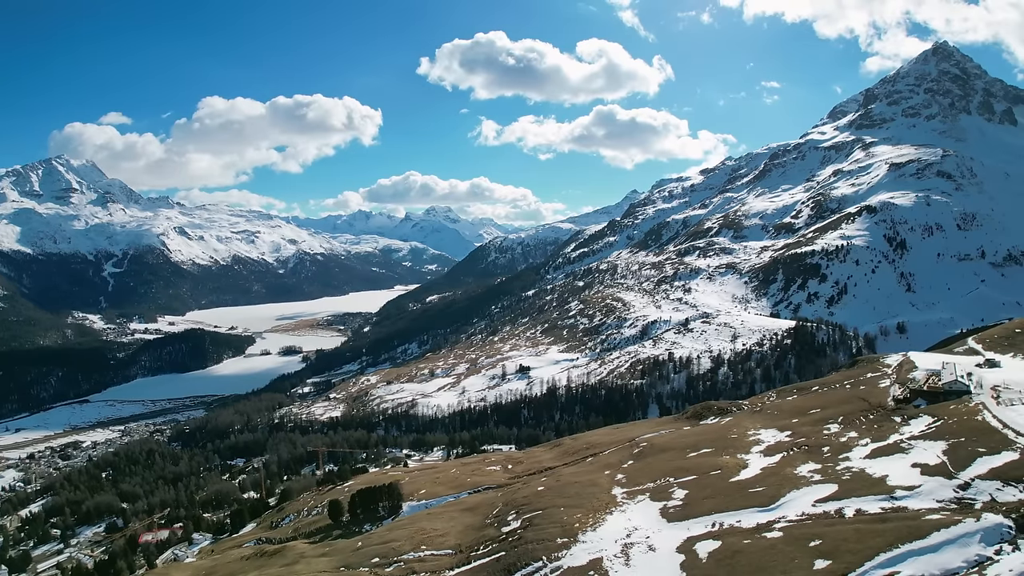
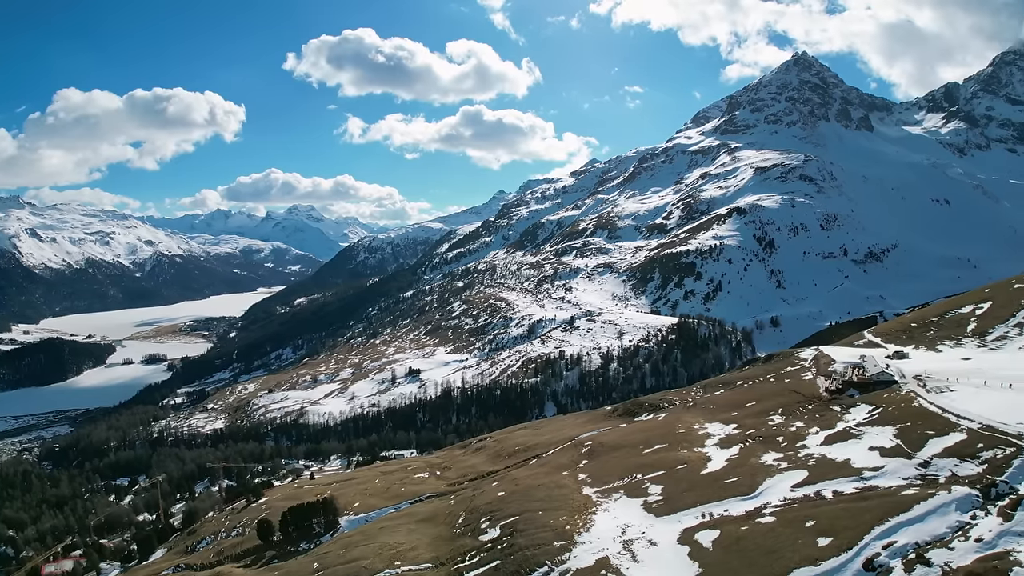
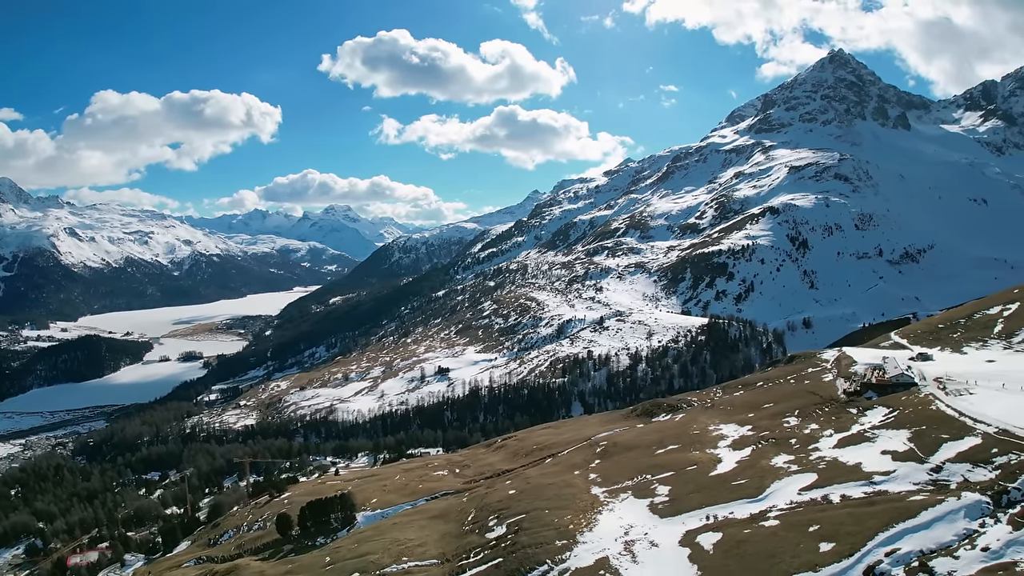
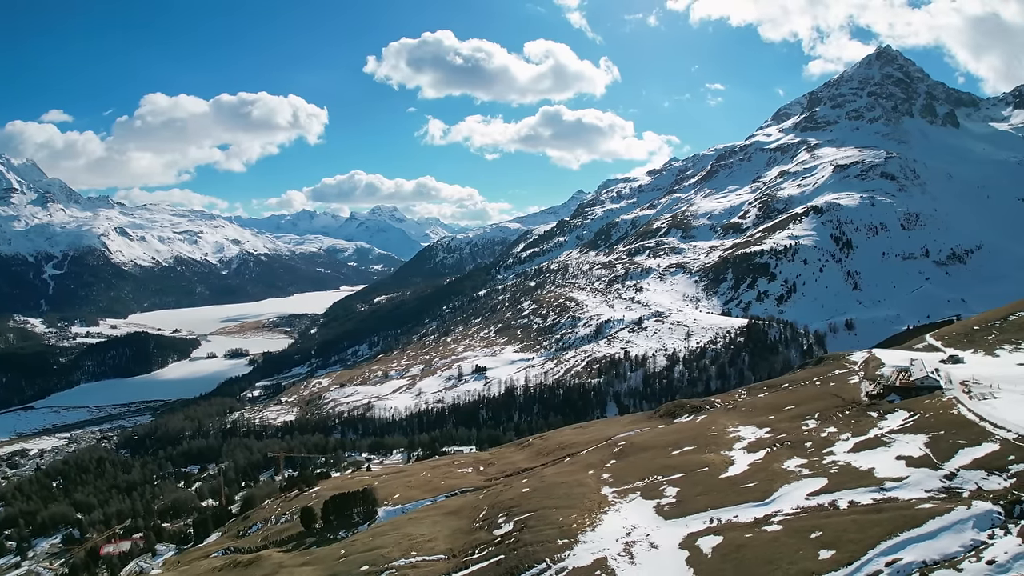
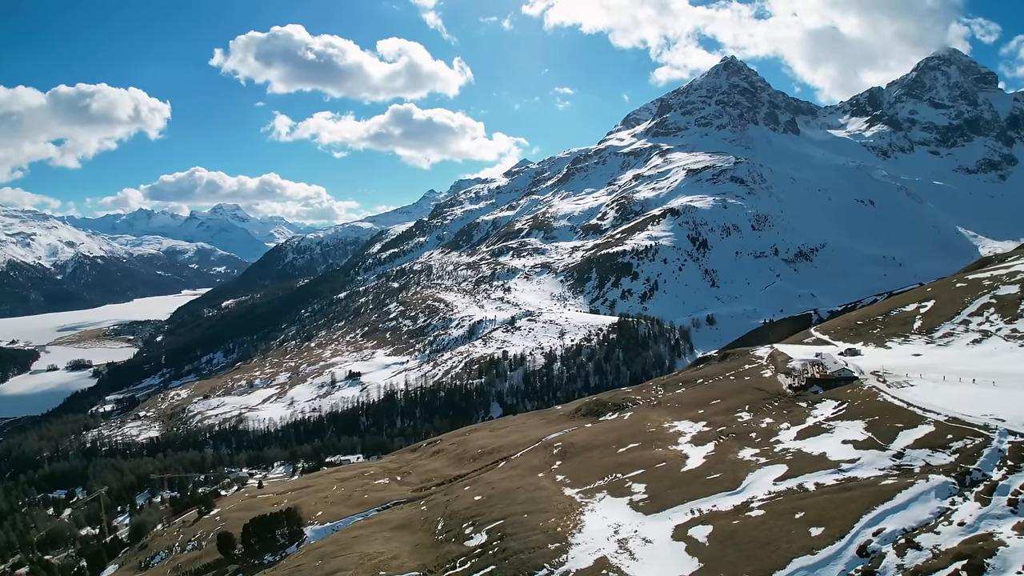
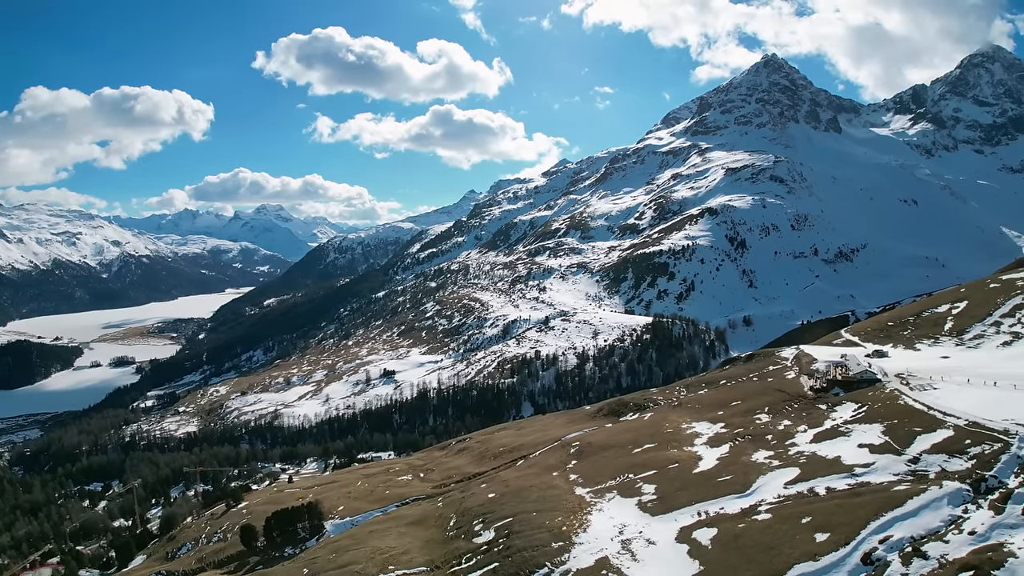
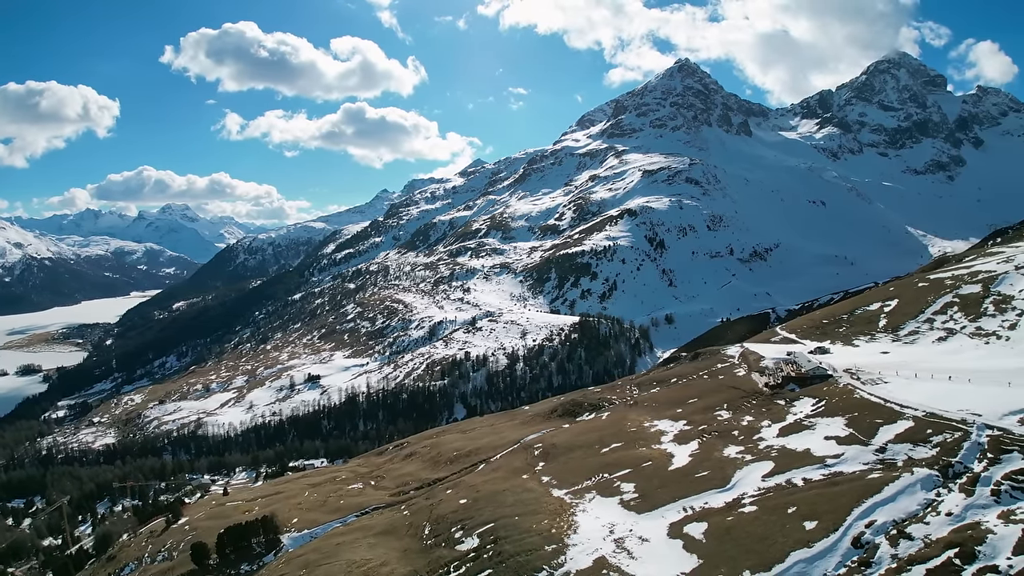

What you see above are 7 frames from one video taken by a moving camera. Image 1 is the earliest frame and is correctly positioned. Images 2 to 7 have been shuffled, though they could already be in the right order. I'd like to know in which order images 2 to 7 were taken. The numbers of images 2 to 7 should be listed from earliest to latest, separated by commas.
4, 3, 2, 6, 5, 7
